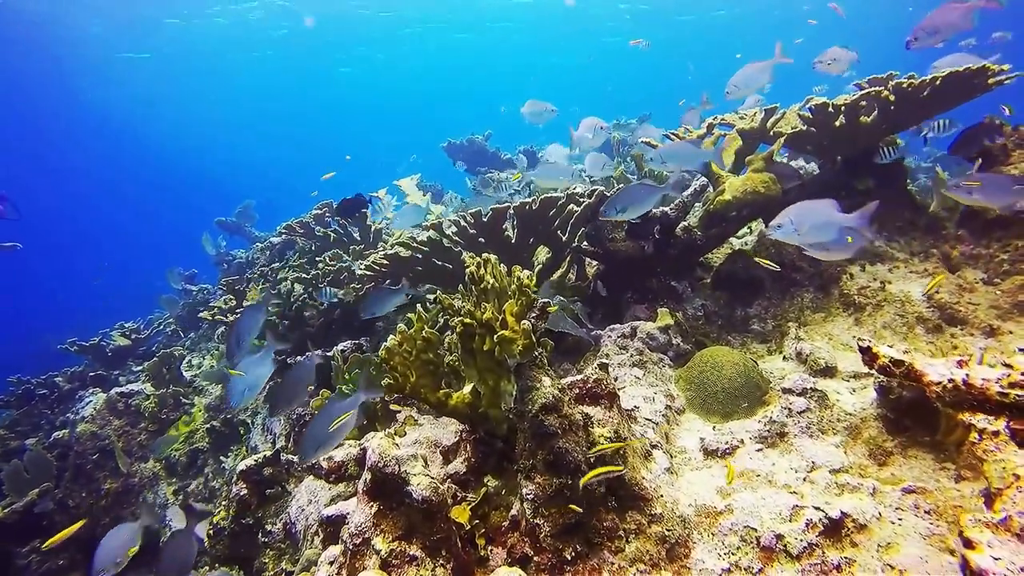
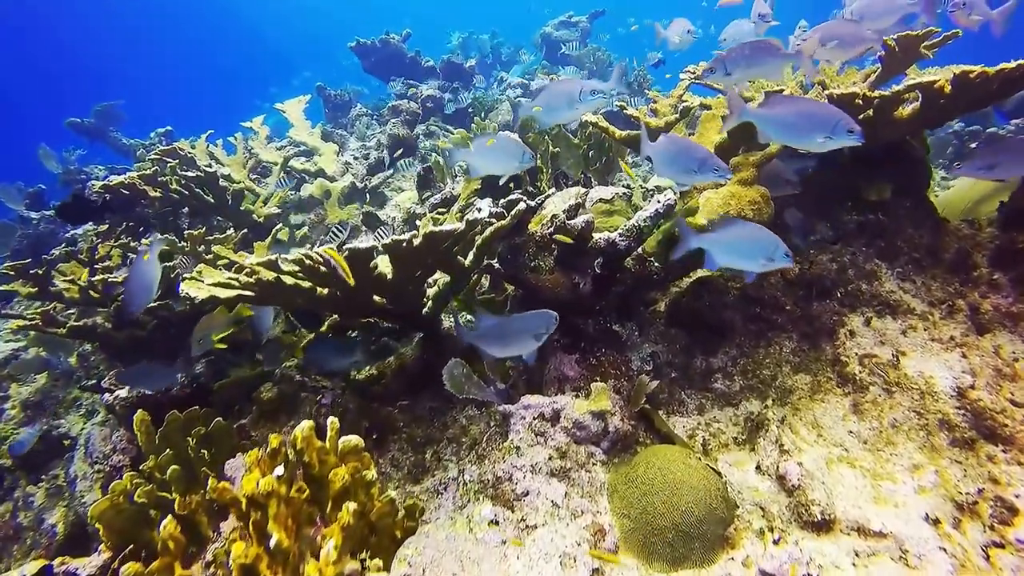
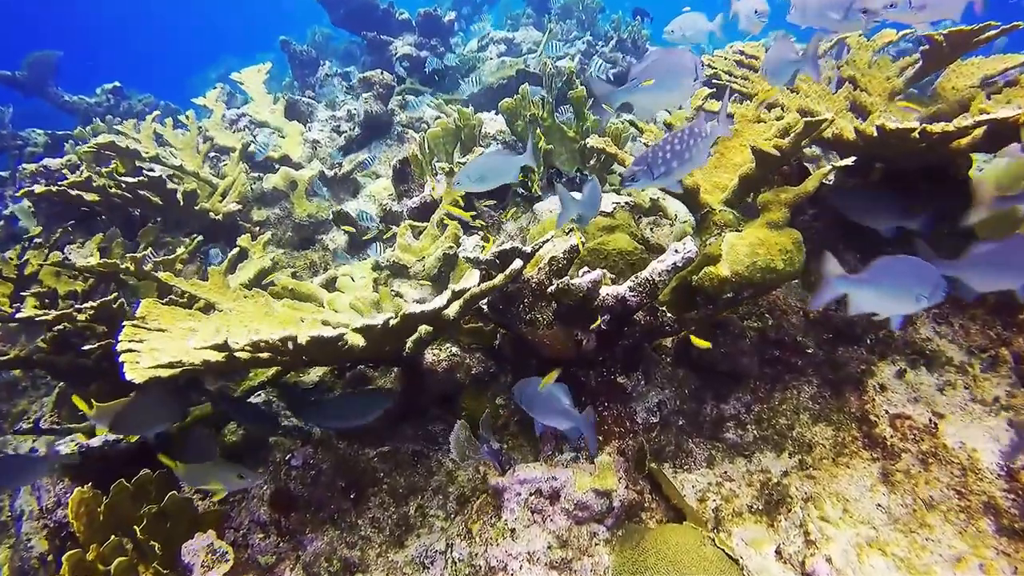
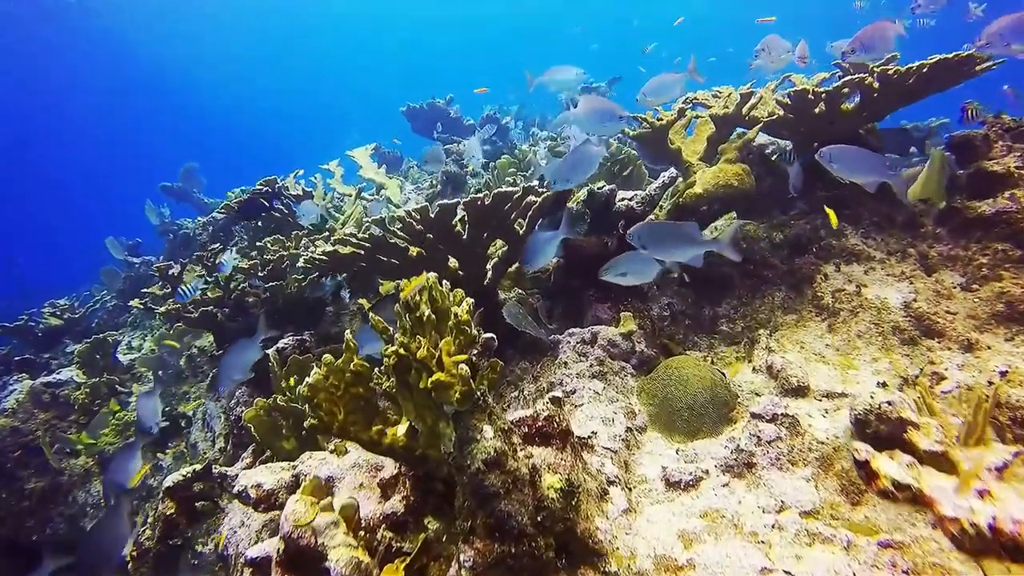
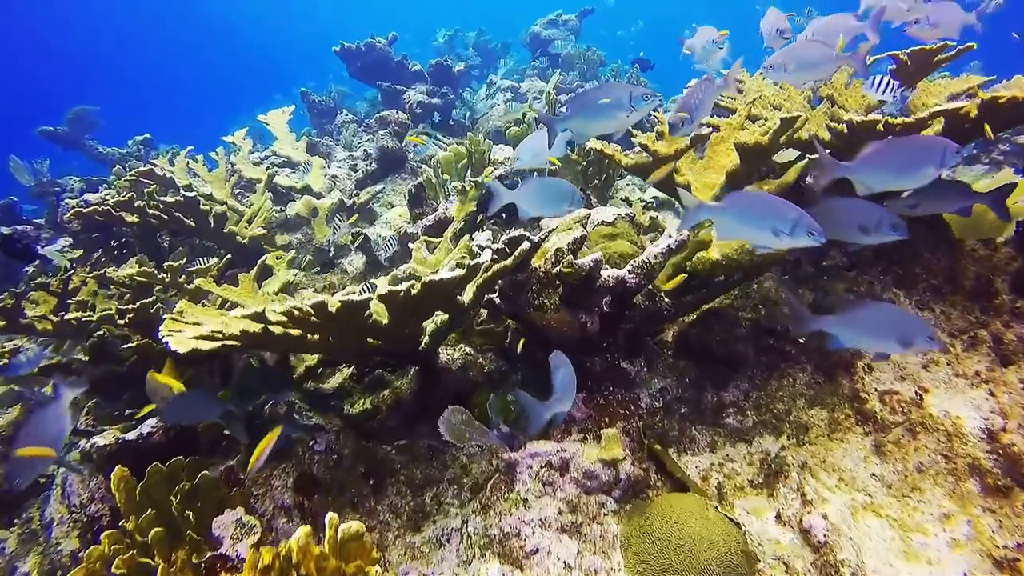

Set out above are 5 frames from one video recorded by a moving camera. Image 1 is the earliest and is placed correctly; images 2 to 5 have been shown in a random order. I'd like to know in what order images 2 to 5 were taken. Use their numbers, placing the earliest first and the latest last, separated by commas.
4, 2, 5, 3
